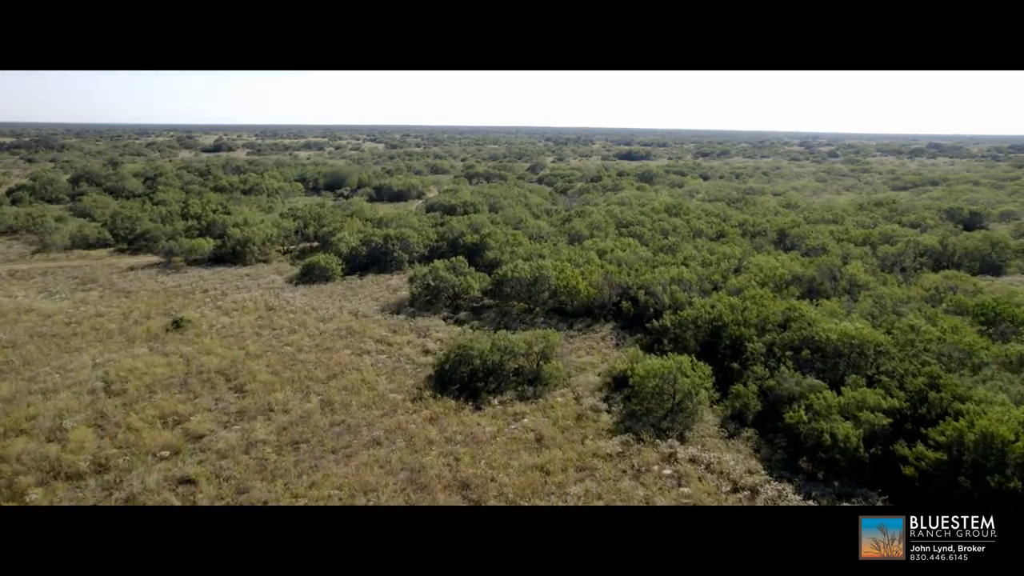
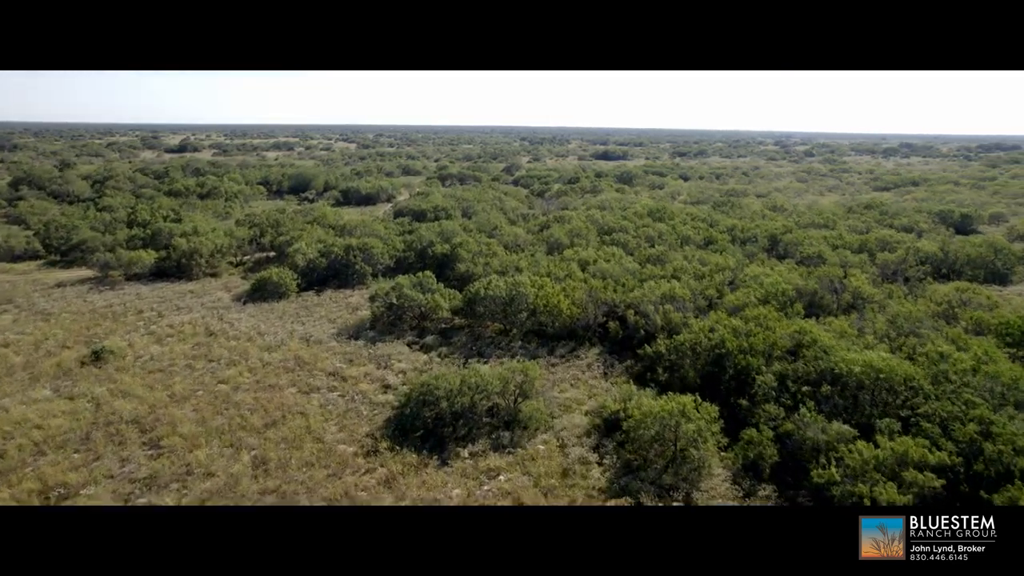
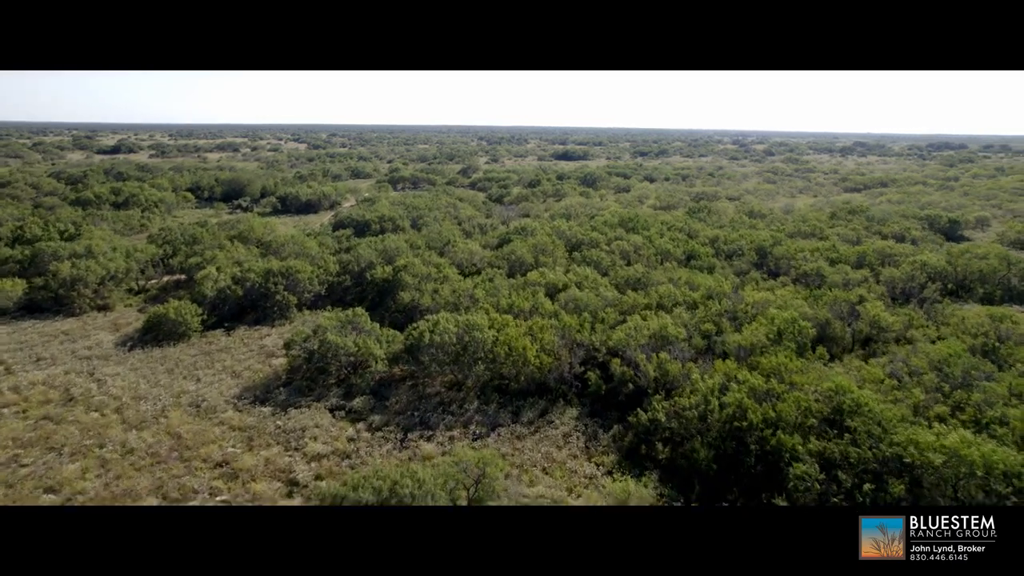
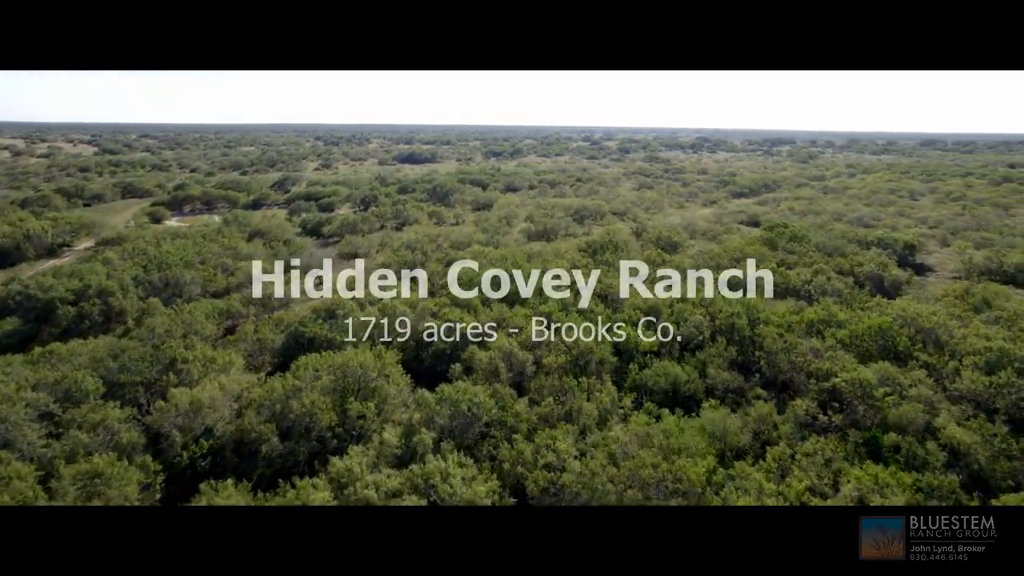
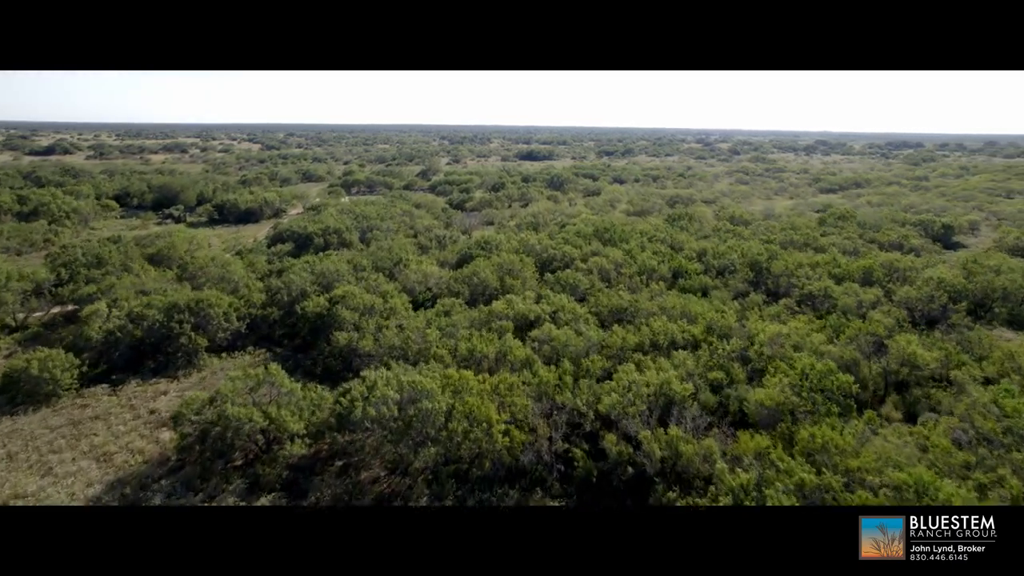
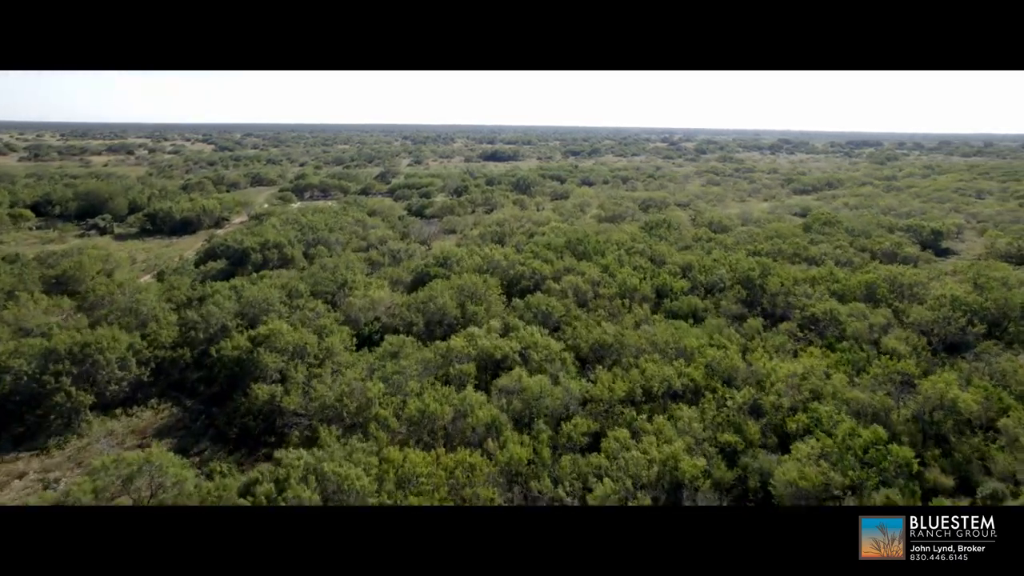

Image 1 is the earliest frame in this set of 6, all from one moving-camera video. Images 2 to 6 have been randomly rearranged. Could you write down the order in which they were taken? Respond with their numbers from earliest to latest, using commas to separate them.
2, 3, 5, 6, 4
